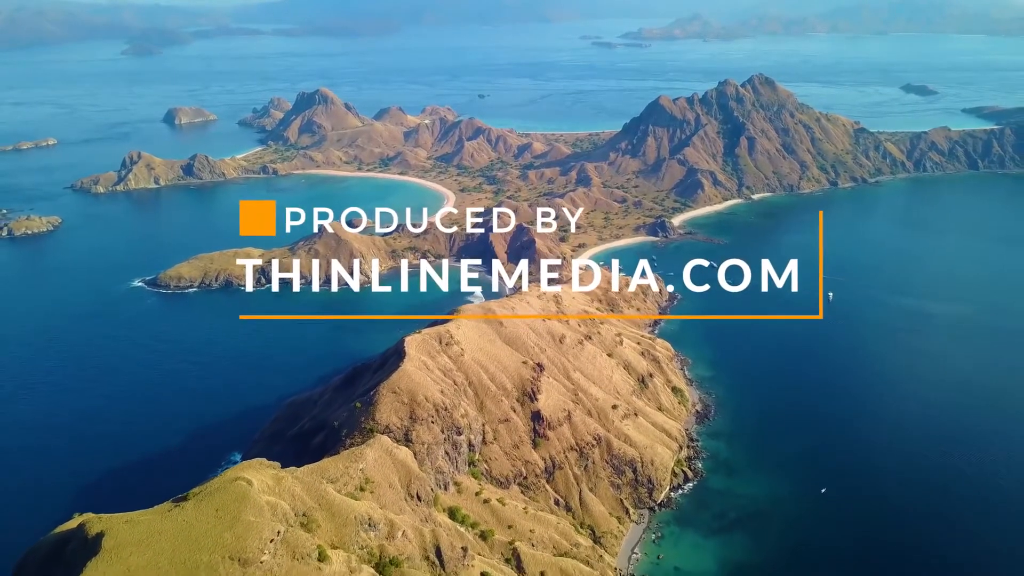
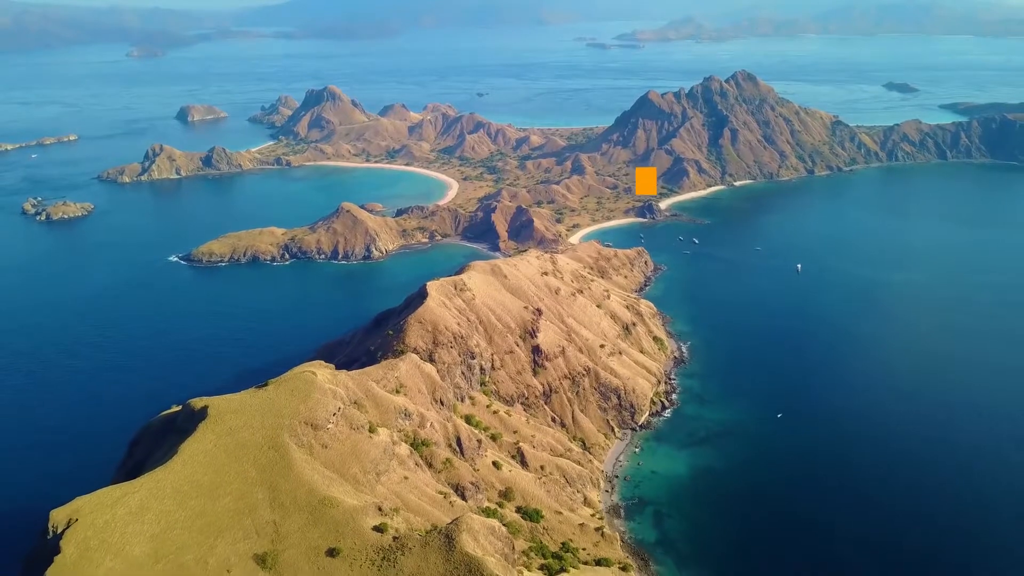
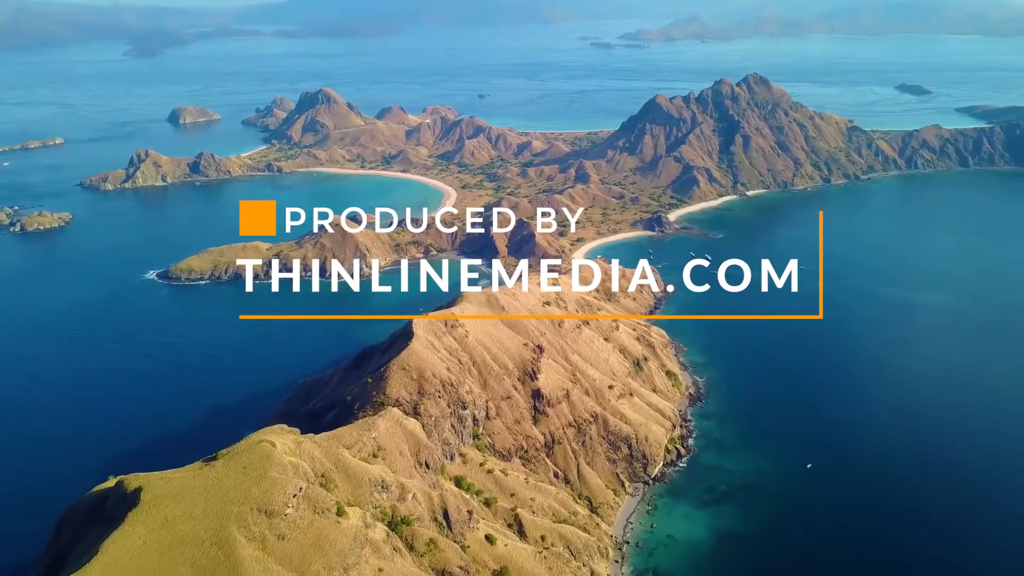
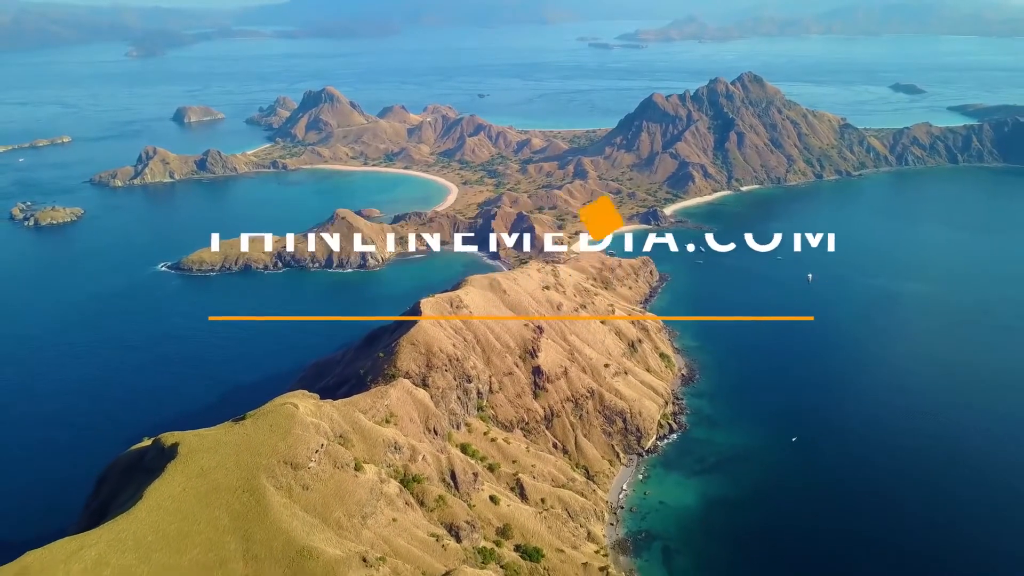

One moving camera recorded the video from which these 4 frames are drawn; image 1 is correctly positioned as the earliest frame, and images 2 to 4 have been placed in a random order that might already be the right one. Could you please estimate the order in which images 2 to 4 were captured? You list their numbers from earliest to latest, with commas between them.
3, 4, 2
